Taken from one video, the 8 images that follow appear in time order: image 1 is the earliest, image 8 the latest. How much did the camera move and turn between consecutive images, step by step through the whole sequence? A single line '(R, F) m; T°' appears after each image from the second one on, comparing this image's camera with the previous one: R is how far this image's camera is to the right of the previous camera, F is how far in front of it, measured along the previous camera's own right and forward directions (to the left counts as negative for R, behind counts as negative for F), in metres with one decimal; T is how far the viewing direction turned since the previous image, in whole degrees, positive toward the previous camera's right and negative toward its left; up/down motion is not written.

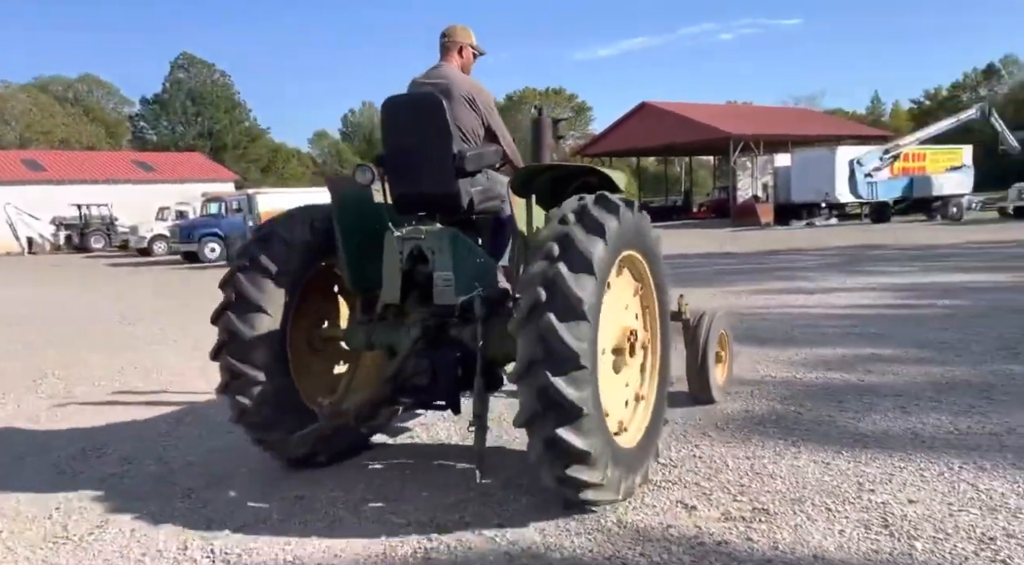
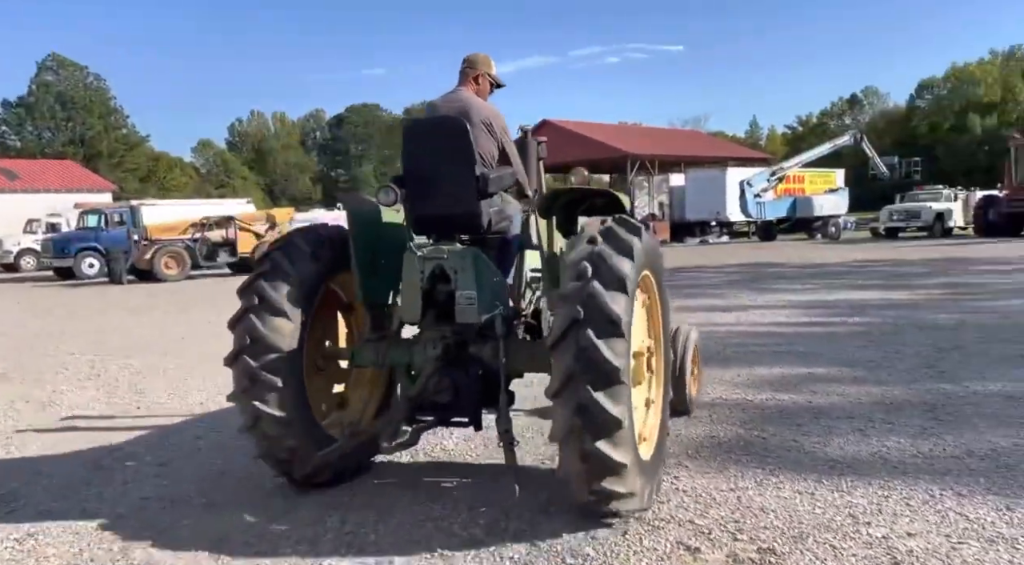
(-0.4, +0.3) m; +8°
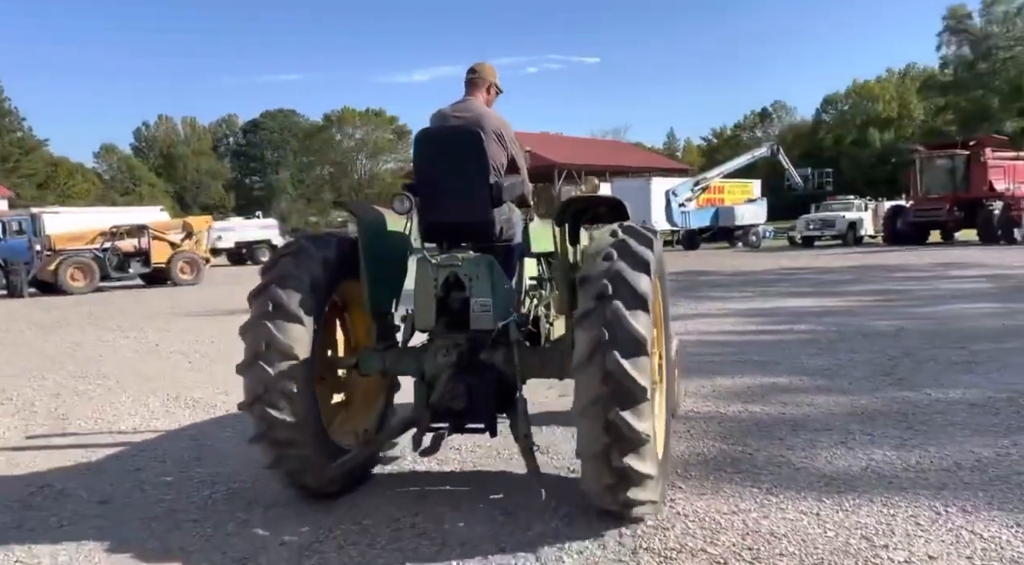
(-0.3, +0.3) m; +6°
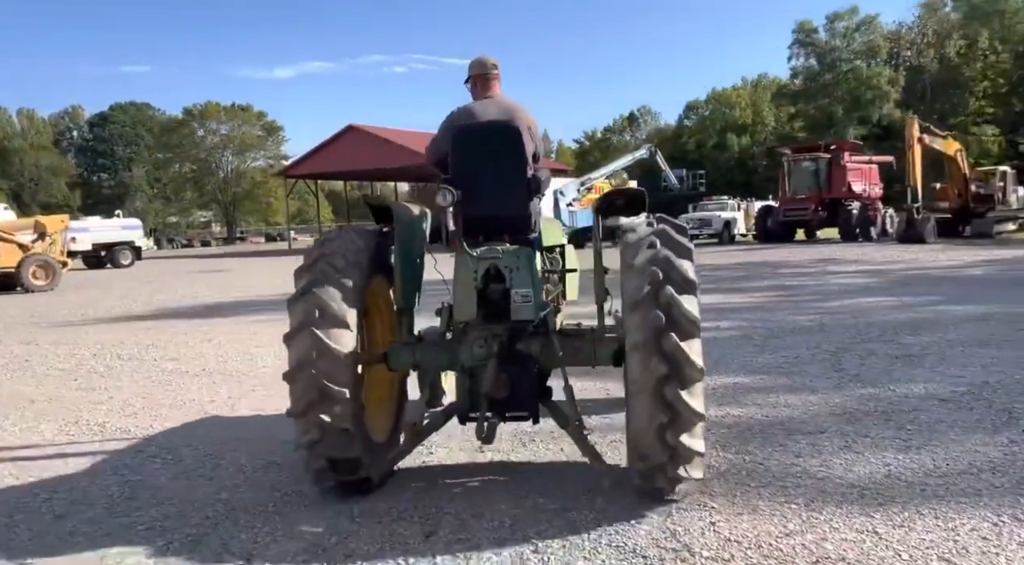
(-0.6, +0.6) m; +9°
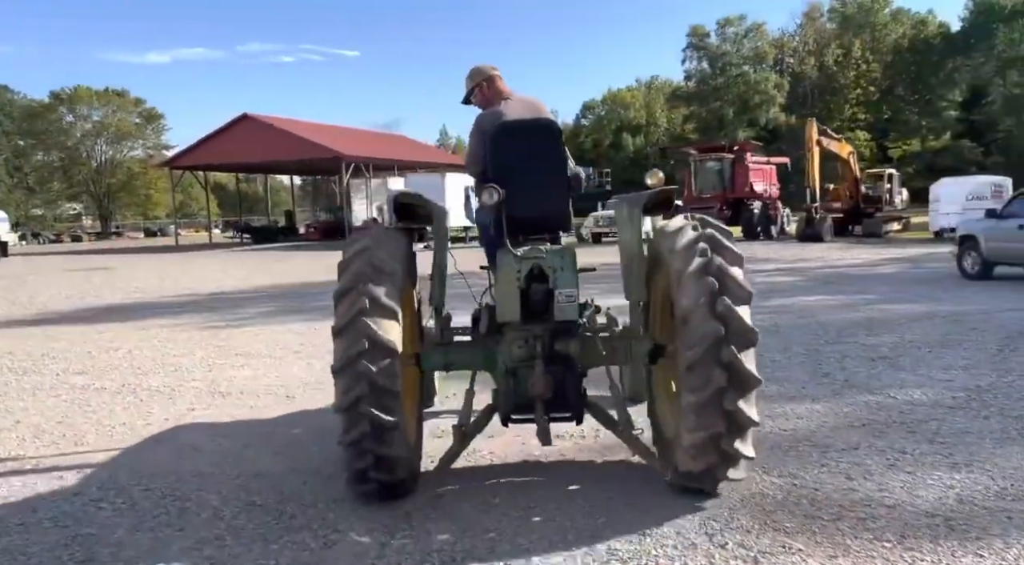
(-0.6, +0.6) m; +8°
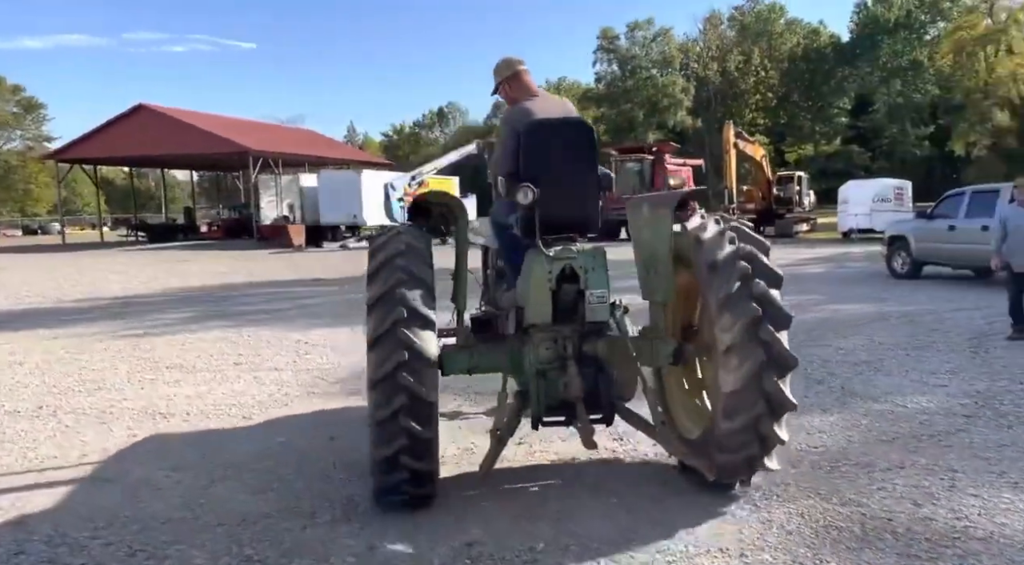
(-0.6, +0.6) m; +7°
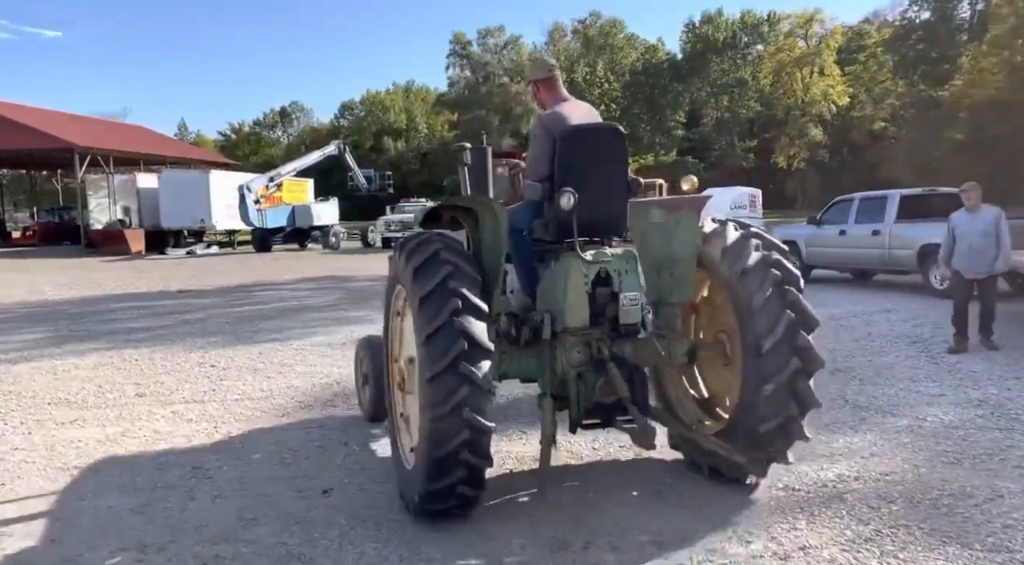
(-1.0, +0.8) m; +11°
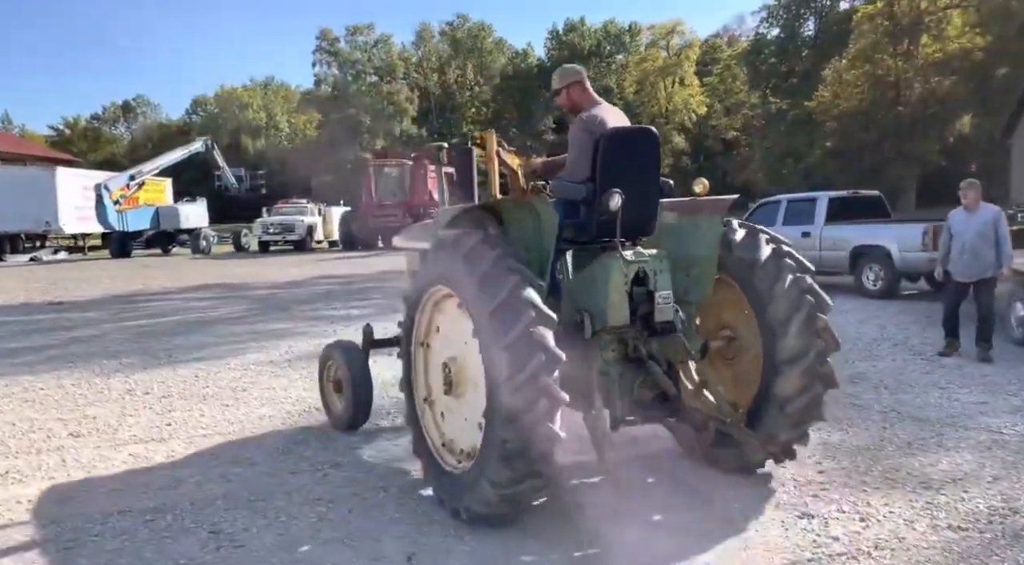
(-1.1, +0.9) m; +10°
